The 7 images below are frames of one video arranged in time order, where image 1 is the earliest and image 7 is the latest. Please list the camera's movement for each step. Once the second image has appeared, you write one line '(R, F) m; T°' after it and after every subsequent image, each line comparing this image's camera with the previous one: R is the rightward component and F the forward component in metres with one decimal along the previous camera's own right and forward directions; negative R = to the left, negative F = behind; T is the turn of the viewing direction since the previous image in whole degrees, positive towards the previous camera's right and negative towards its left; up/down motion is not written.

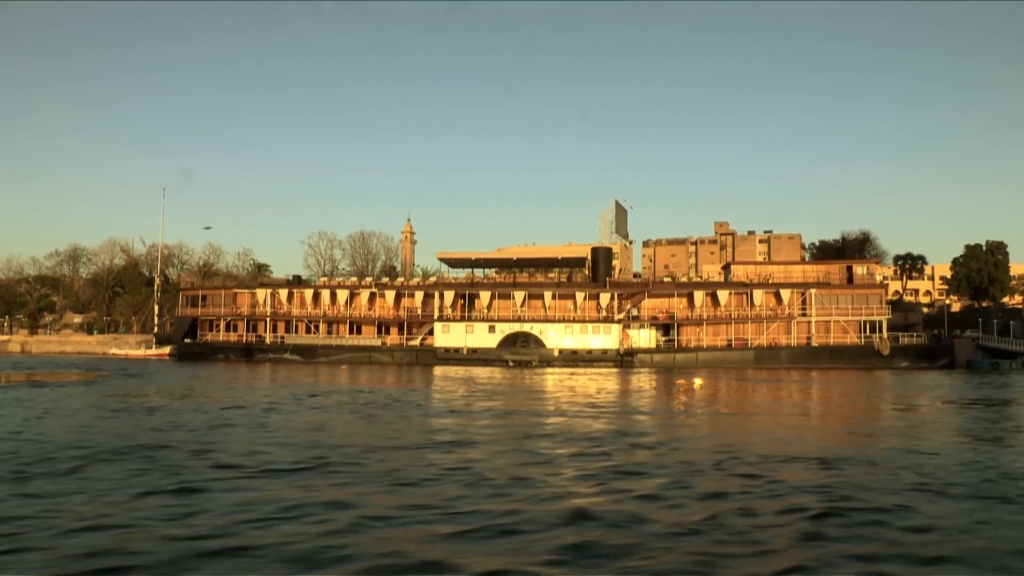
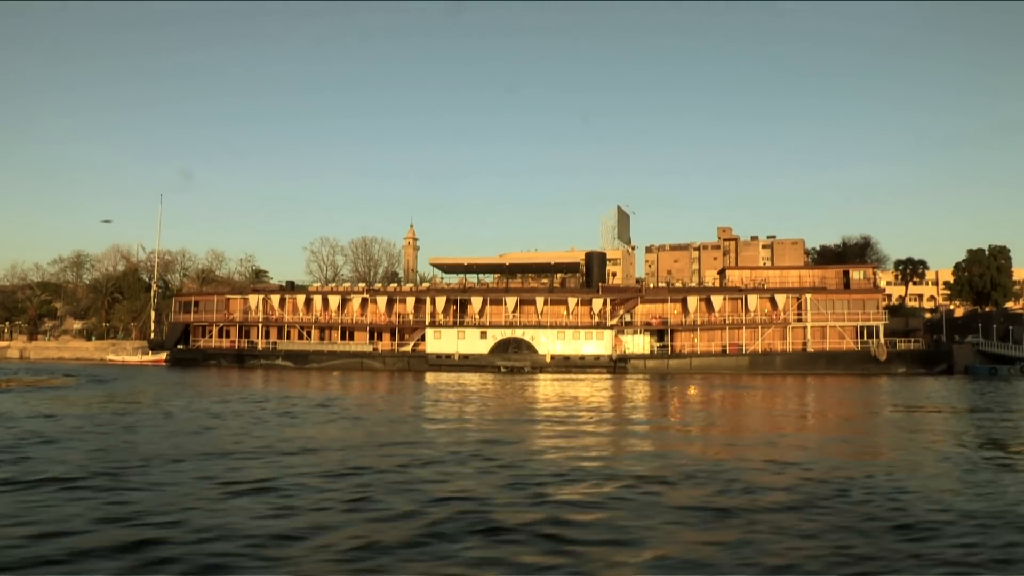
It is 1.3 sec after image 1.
(+0.7, +0.3) m; -1°
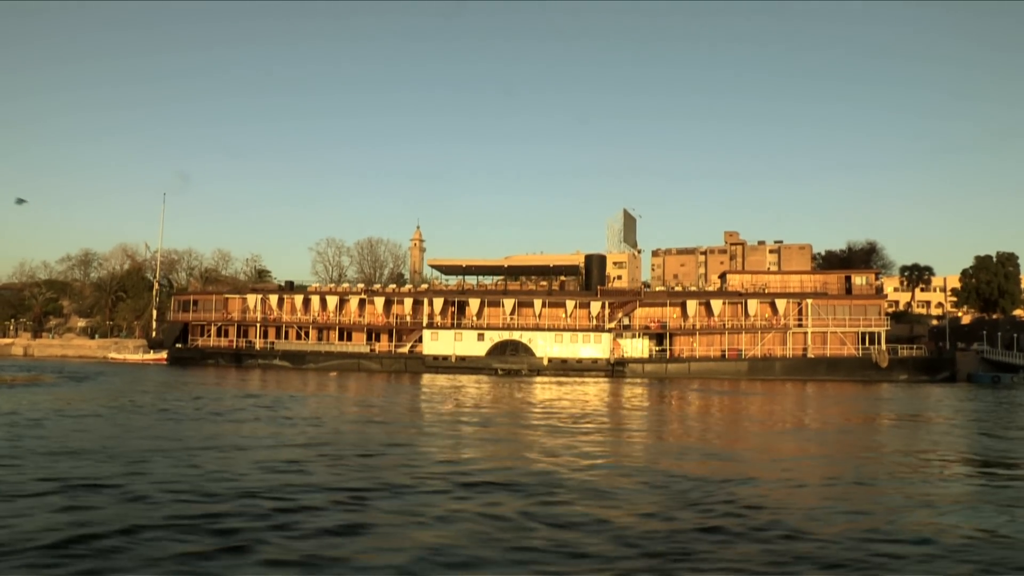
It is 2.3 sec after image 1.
(+0.5, +0.2) m; -1°
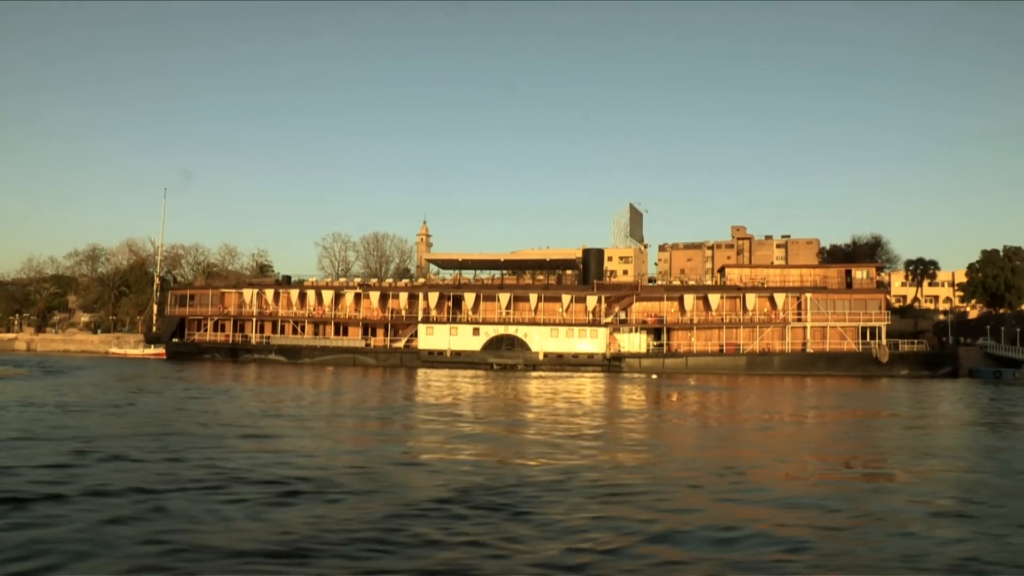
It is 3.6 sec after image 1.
(+0.7, +0.3) m; -1°
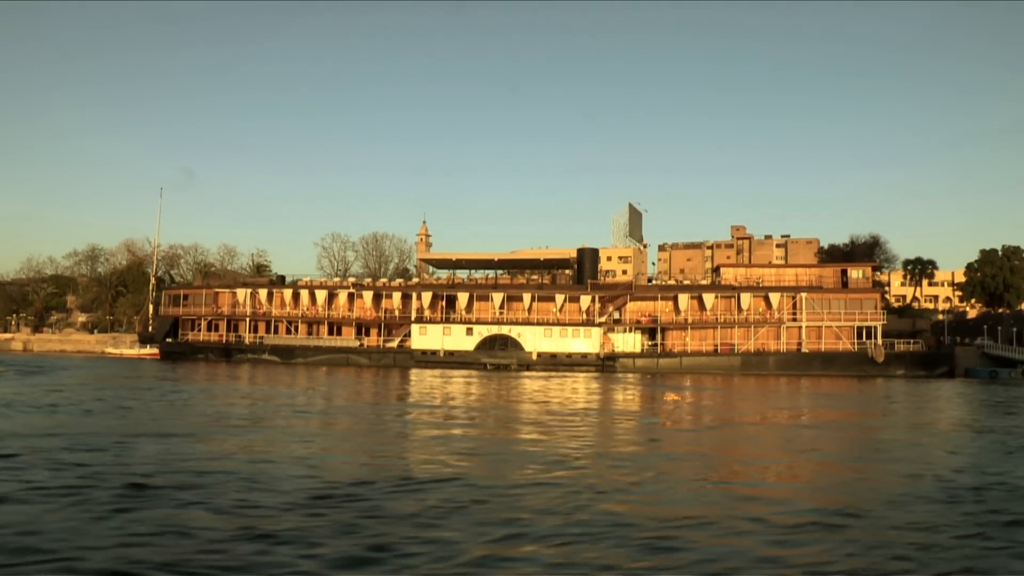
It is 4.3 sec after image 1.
(+0.4, +0.2) m; 0°
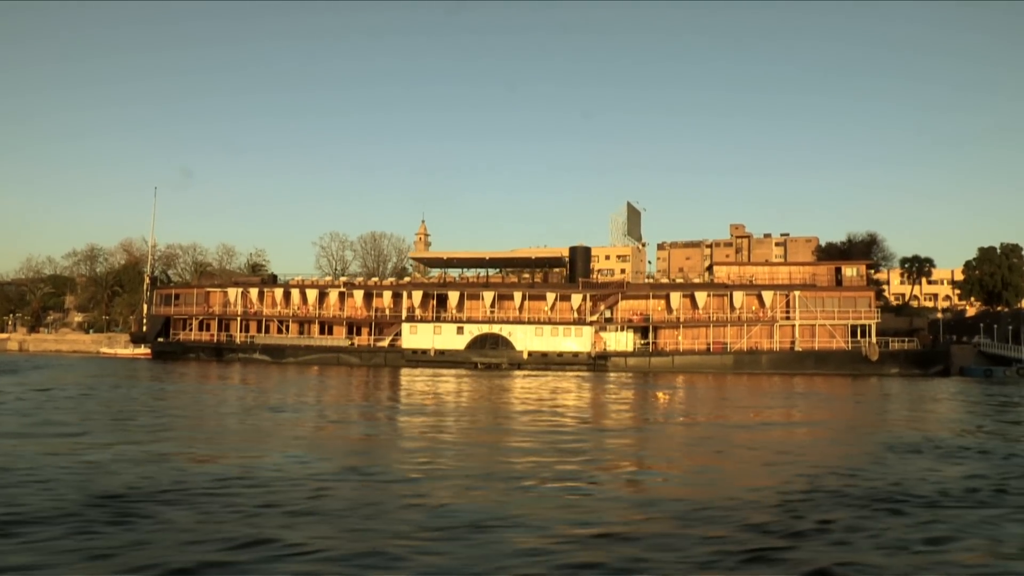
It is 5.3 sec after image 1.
(+0.5, +0.2) m; 0°
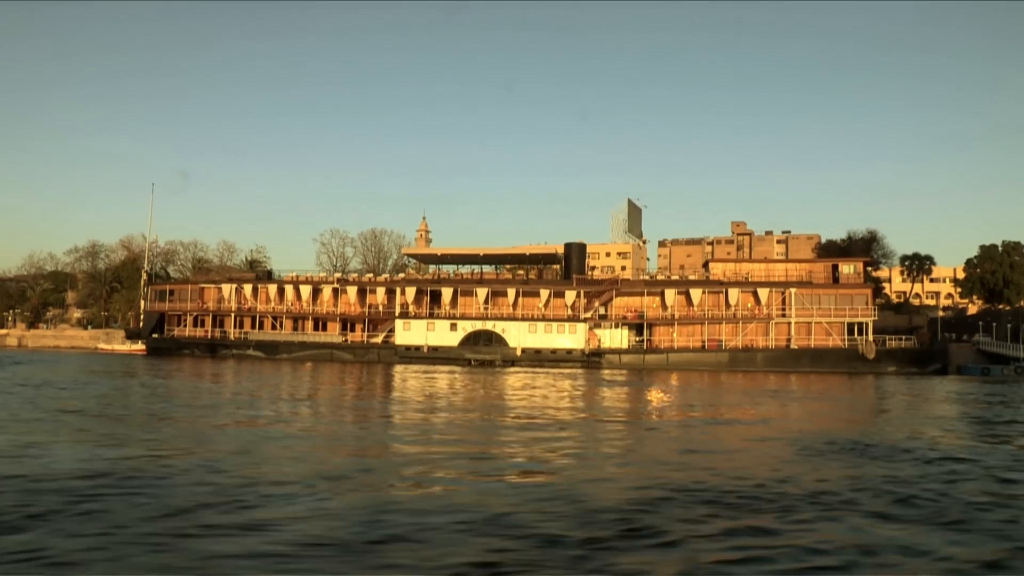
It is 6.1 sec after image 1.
(+0.5, +0.2) m; 0°
